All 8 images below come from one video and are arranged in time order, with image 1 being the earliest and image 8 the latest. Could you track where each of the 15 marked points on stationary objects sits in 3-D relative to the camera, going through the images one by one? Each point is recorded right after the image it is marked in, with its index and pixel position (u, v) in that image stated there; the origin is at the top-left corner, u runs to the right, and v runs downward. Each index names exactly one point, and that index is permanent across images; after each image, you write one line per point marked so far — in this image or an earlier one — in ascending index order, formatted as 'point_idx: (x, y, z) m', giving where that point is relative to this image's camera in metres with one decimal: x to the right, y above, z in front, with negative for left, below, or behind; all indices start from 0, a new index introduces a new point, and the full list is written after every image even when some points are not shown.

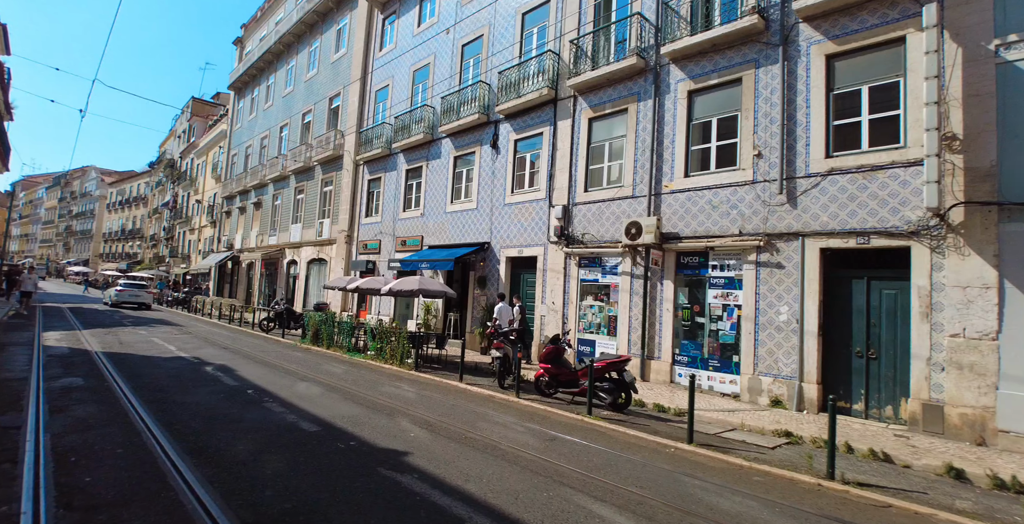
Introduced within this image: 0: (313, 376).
0: (-3.8, -2.1, +9.4) m
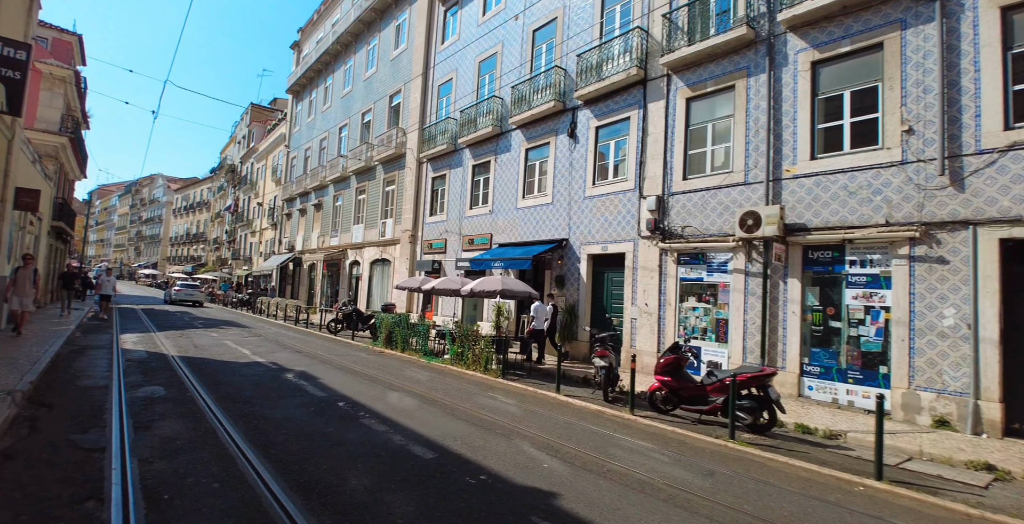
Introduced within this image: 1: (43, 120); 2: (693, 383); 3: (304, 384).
0: (-1.9, -2.1, +8.5) m
1: (-19.1, +5.8, +19.8) m
2: (+2.9, -1.9, +7.8) m
3: (-3.2, -1.9, +7.6) m
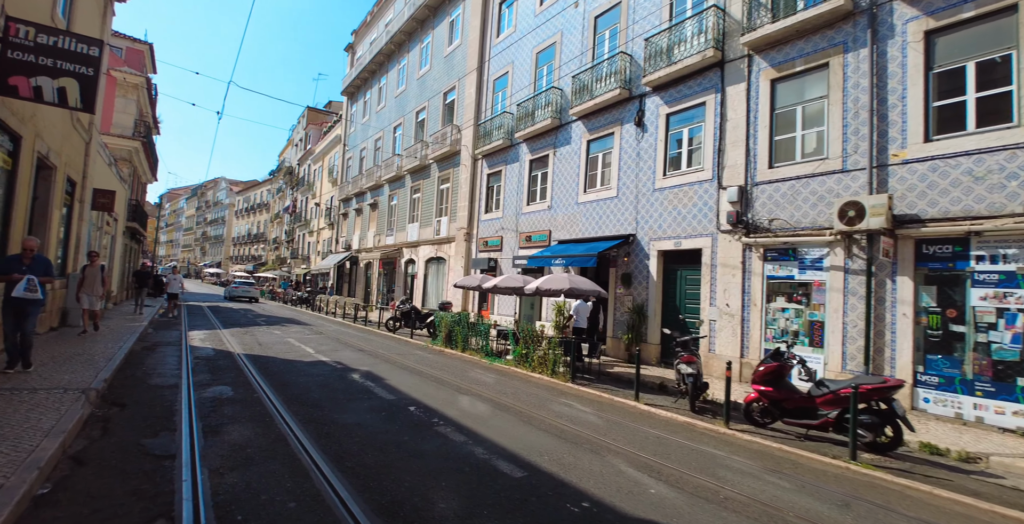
0: (-0.7, -2.0, +8.0) m
1: (-16.8, +5.8, +20.7) m
2: (+4.0, -1.9, +6.9) m
3: (-2.1, -1.8, +7.2) m
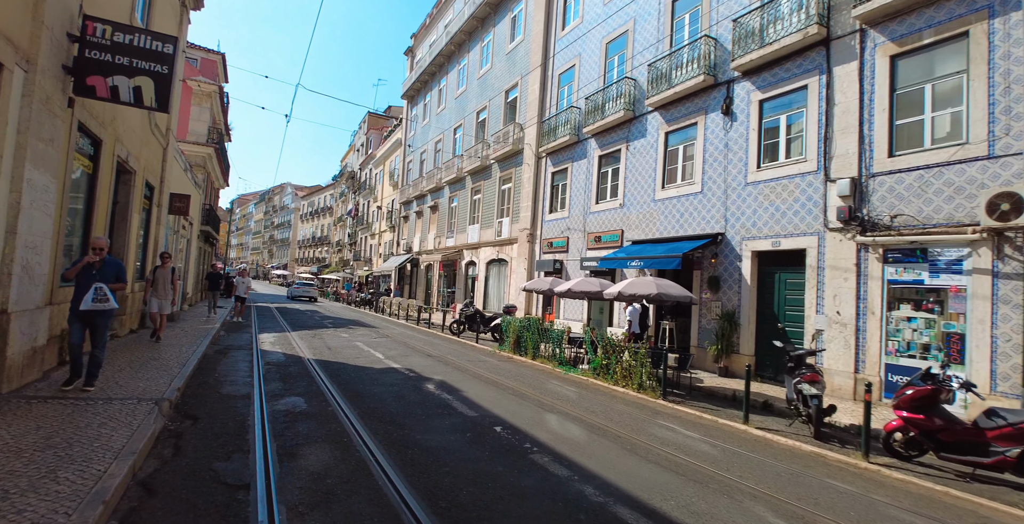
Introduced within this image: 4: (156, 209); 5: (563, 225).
0: (+0.6, -2.1, +7.2) m
1: (-14.1, +5.7, +21.6) m
2: (+5.2, -1.9, +5.7) m
3: (-0.9, -1.9, +6.6) m
4: (-9.1, +1.3, +12.4) m
5: (+1.7, +1.3, +16.6) m
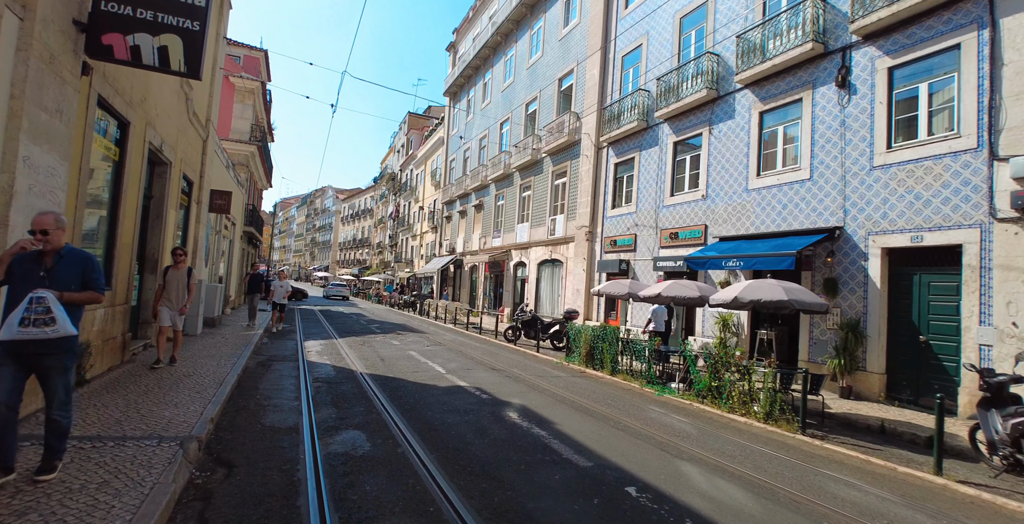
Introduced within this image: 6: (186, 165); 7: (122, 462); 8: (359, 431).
0: (+1.8, -2.1, +5.7) m
1: (-11.9, +5.6, +21.0) m
2: (+6.3, -1.9, +3.8) m
3: (+0.3, -1.9, +5.2) m
4: (-7.5, +1.3, +11.5) m
5: (+3.6, +1.2, +14.9) m
6: (-6.9, +2.0, +10.3) m
7: (-3.0, -1.5, +3.7) m
8: (-1.6, -1.8, +5.1) m
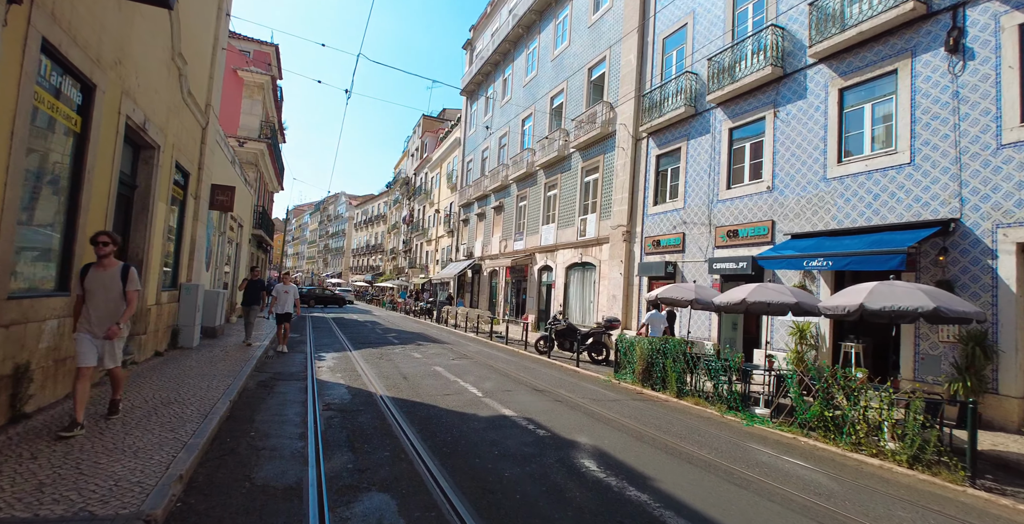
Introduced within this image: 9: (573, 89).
0: (+2.5, -2.0, +4.1) m
1: (-10.9, +5.4, +19.9) m
2: (+7.0, -1.8, +2.1) m
3: (+1.0, -1.8, +3.6) m
4: (-6.7, +1.3, +10.2) m
5: (+4.5, +1.2, +13.4) m
6: (-6.1, +2.0, +8.9) m
7: (-2.3, -1.4, +2.2) m
8: (-0.9, -1.7, +3.6) m
9: (+2.4, +6.8, +19.2) m
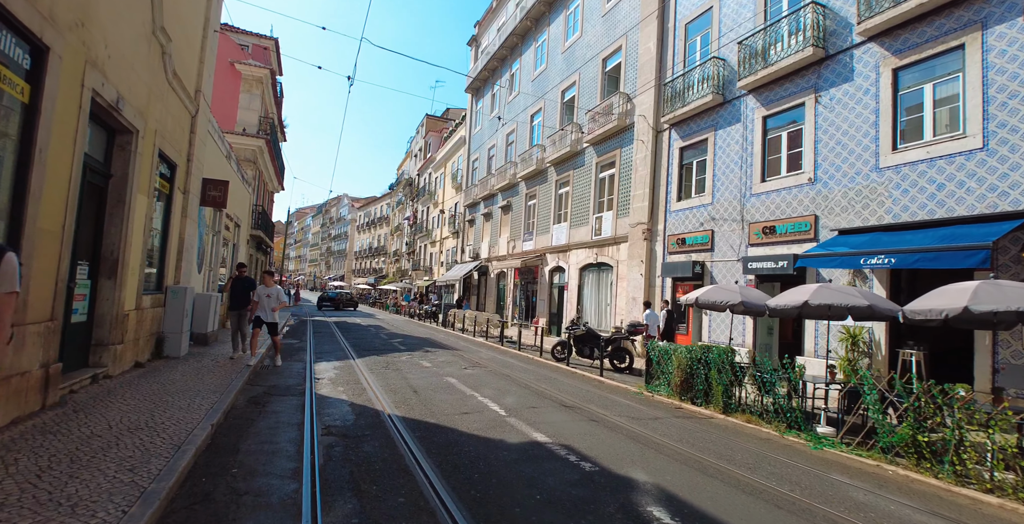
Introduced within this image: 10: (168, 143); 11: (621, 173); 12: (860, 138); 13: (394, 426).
0: (+2.8, -2.0, +3.1) m
1: (-10.5, +5.4, +19.0) m
2: (+7.3, -1.7, +1.2) m
3: (+1.4, -1.8, +2.7) m
4: (-6.3, +1.3, +9.3) m
5: (+4.9, +1.2, +12.4) m
6: (-5.7, +2.0, +8.0) m
7: (-2.0, -1.4, +1.3) m
8: (-0.6, -1.7, +2.7) m
9: (+2.8, +6.8, +18.3) m
10: (-5.8, +2.0, +8.3) m
11: (+3.5, +2.9, +15.7) m
12: (+6.6, +2.3, +9.2) m
13: (-1.4, -1.9, +5.6) m
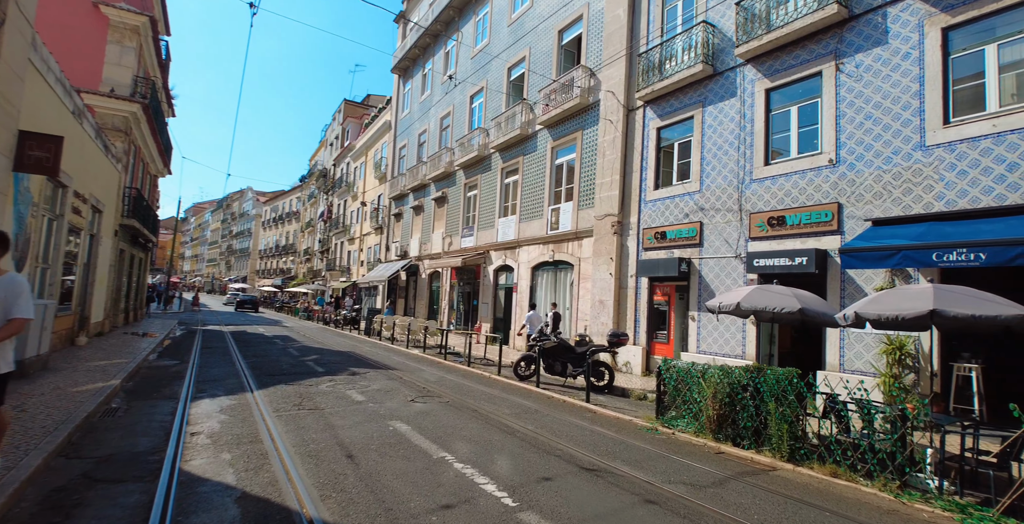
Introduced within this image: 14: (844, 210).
0: (+3.4, -1.9, +1.2) m
1: (-12.3, +5.5, +14.7) m
2: (+8.1, -1.6, 0.0) m
3: (+2.0, -1.7, +0.5) m
4: (-6.7, +1.4, +5.8) m
5: (+3.9, +1.2, +10.7) m
6: (-5.8, +2.1, +4.6) m
7: (-1.0, -1.3, -1.4) m
8: (+0.1, -1.6, +0.2) m
9: (+0.9, +6.9, +16.2) m
10: (-6.0, +2.1, +4.9) m
11: (+2.0, +2.9, +13.7) m
12: (+6.1, +2.4, +7.8) m
13: (-1.1, -1.8, +2.9) m
14: (+5.6, +0.9, +8.1) m
